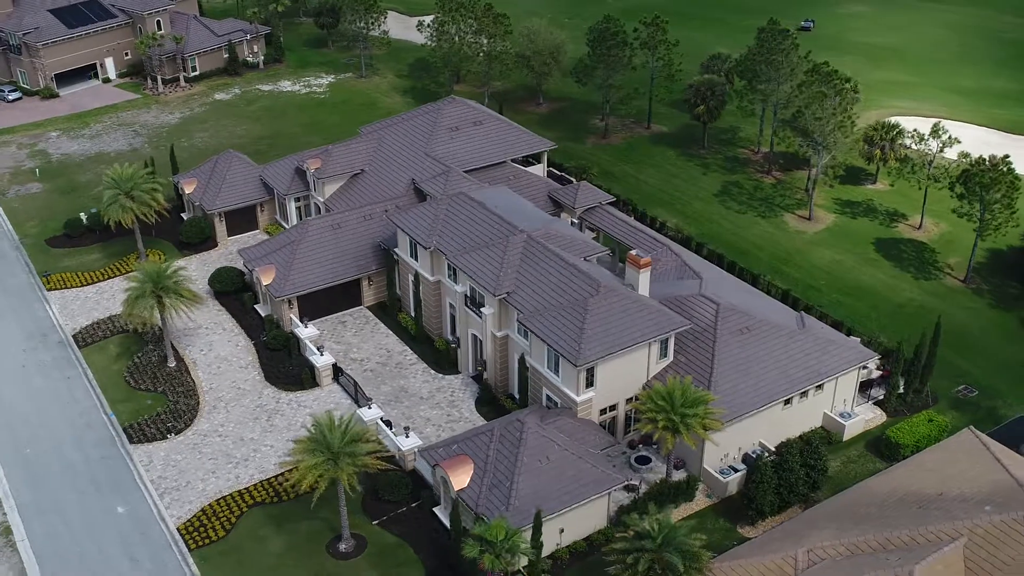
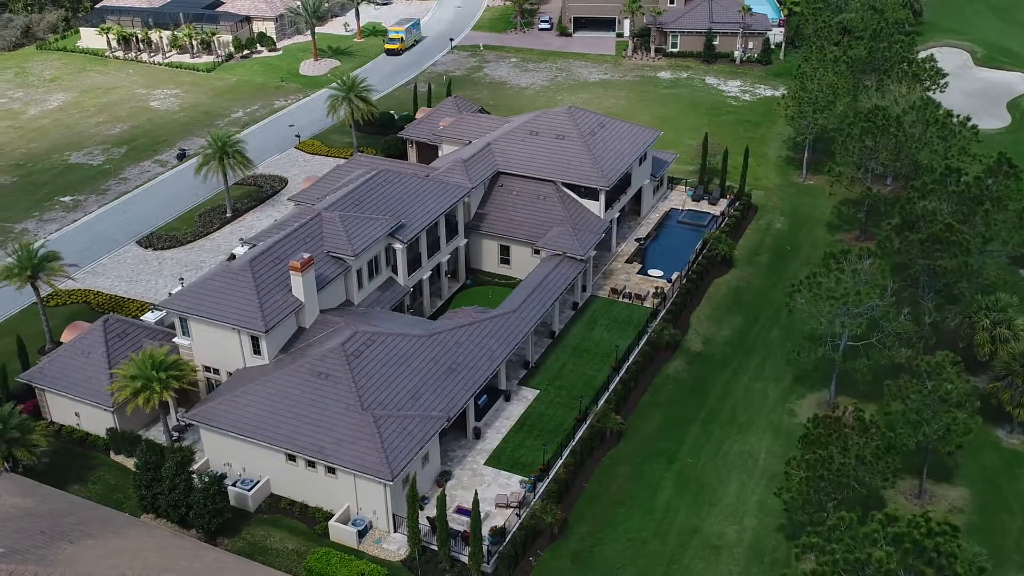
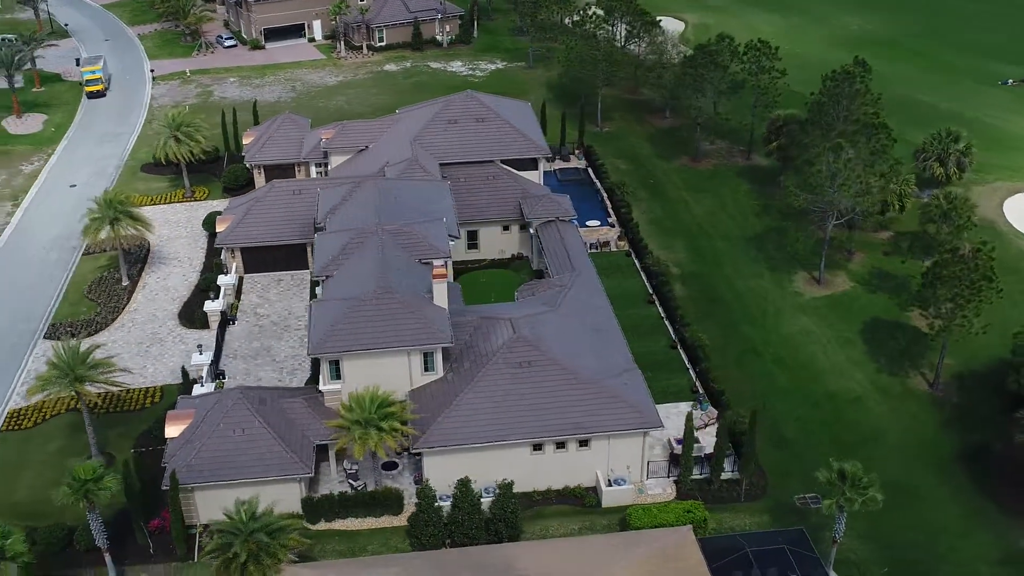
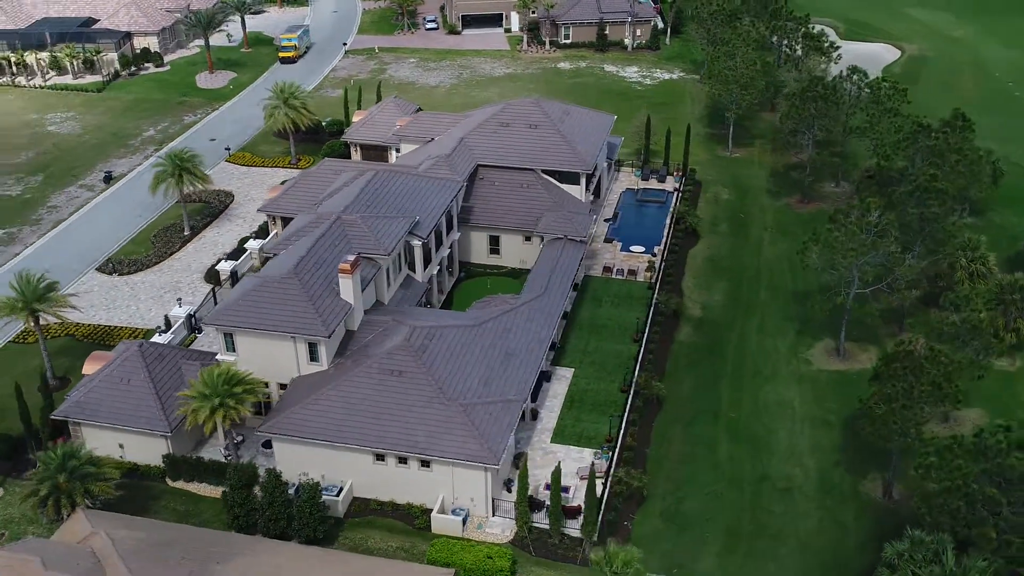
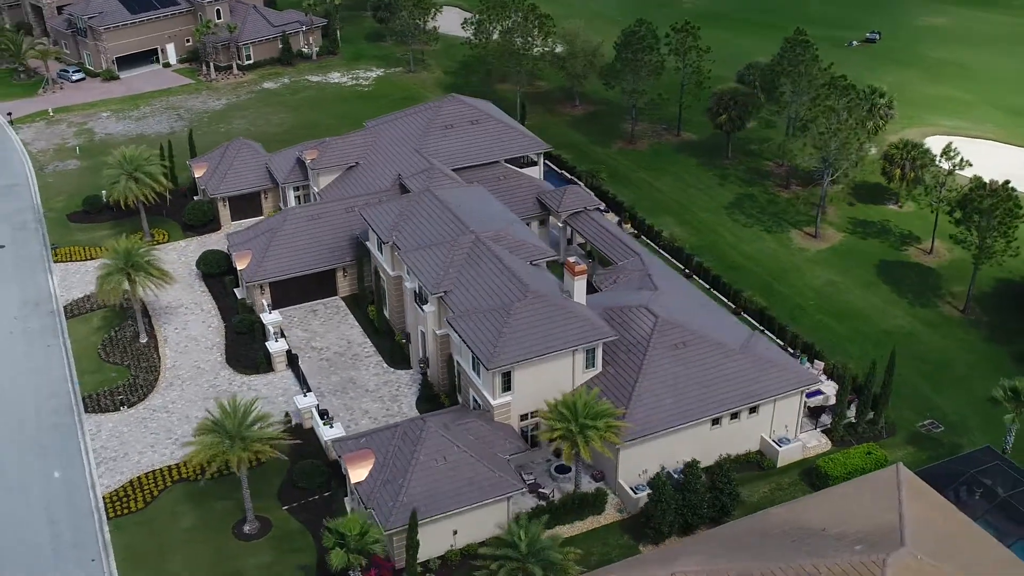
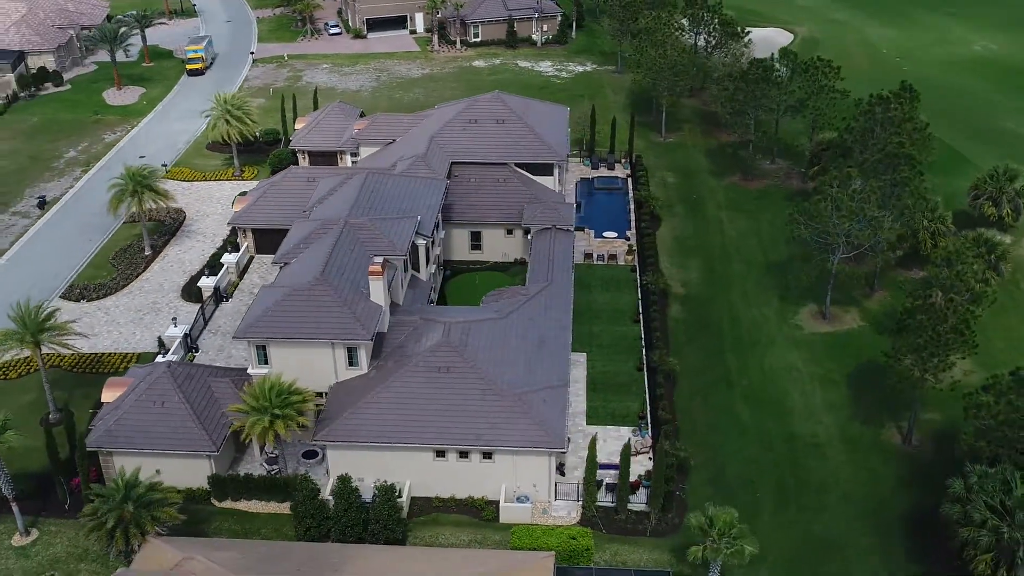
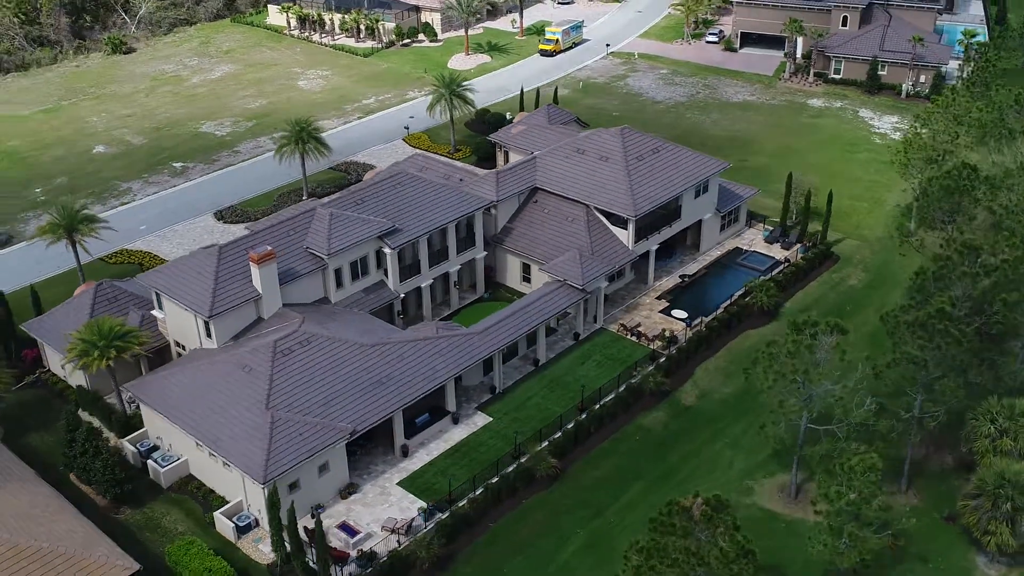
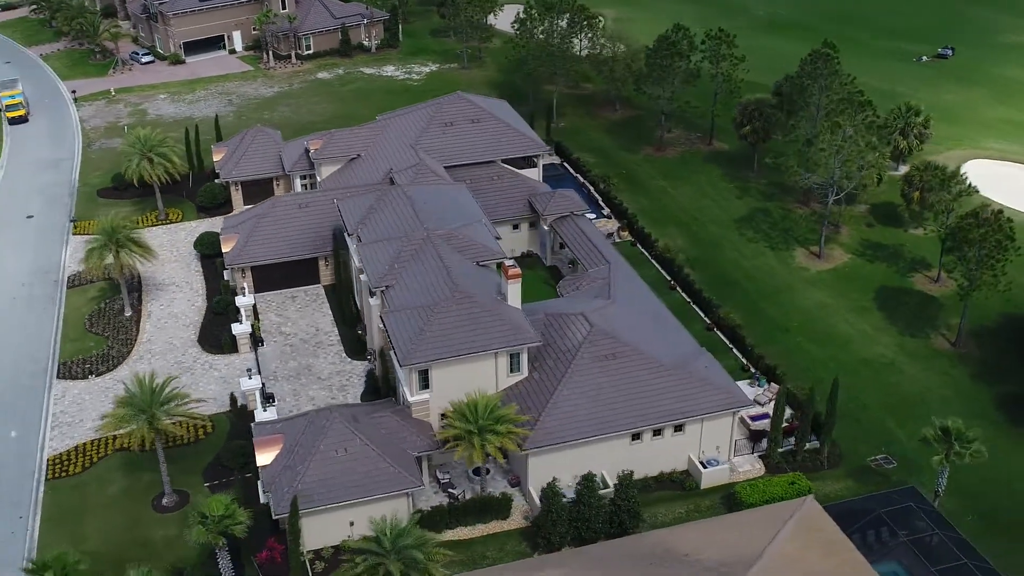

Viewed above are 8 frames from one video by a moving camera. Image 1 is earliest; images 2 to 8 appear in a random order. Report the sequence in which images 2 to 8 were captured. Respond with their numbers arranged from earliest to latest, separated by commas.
5, 8, 3, 6, 4, 2, 7
